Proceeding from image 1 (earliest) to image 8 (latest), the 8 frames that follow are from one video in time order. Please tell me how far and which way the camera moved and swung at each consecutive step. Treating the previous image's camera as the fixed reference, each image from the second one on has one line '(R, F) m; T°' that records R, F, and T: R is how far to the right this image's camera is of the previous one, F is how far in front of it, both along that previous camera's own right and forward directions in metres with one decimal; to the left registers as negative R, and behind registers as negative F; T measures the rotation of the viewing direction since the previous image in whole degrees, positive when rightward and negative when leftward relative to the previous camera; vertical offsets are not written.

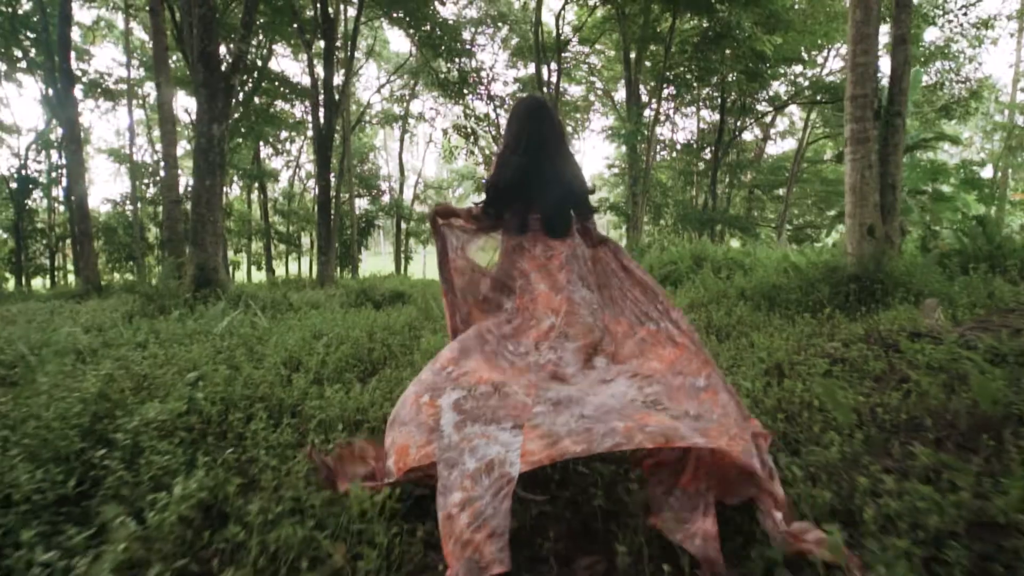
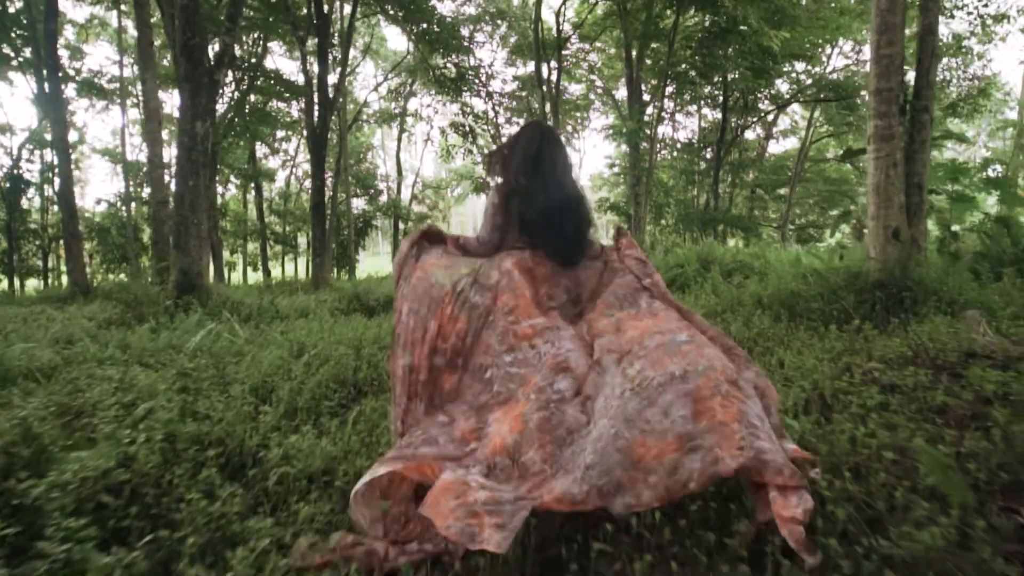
(0.0, +0.6) m; 0°
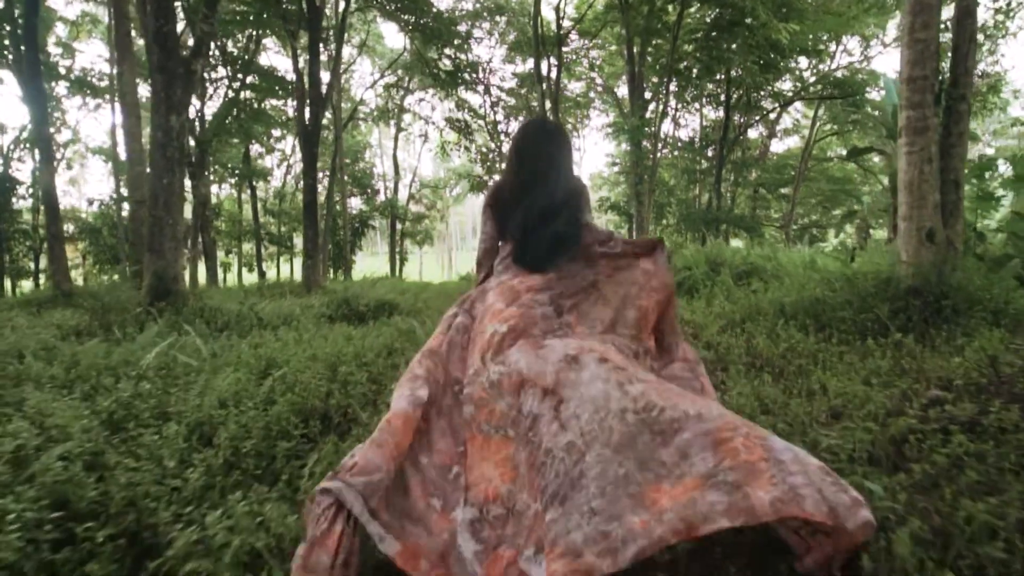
(0.0, +0.7) m; 0°
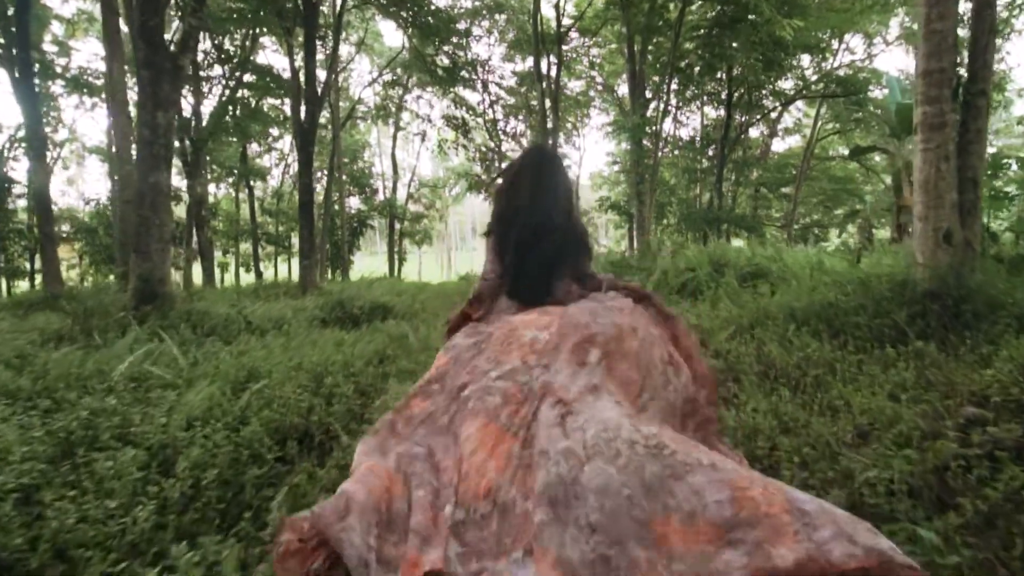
(0.0, +0.3) m; 0°
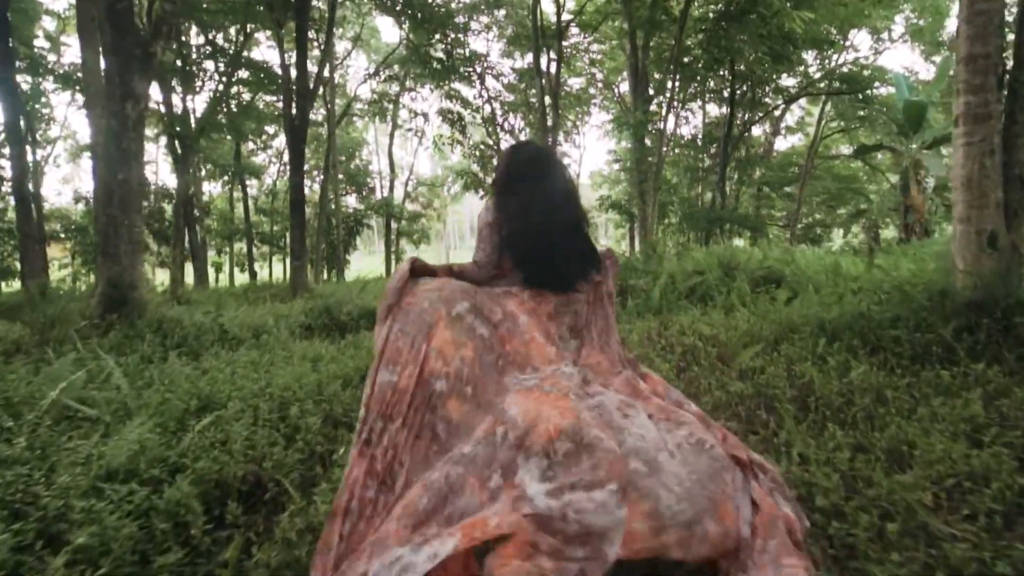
(0.0, +0.7) m; 0°
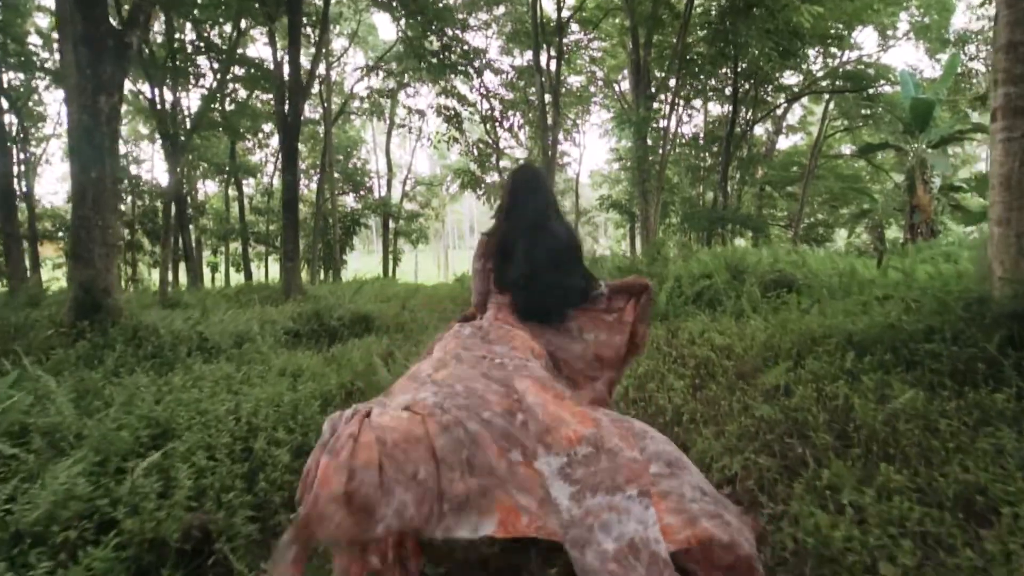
(0.0, +0.5) m; 0°
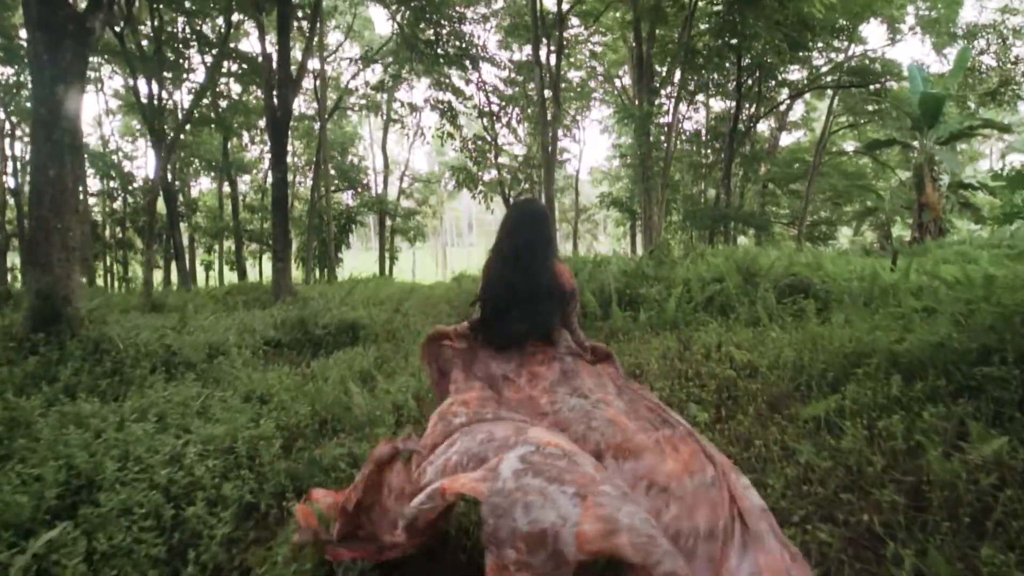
(0.0, +0.7) m; 0°
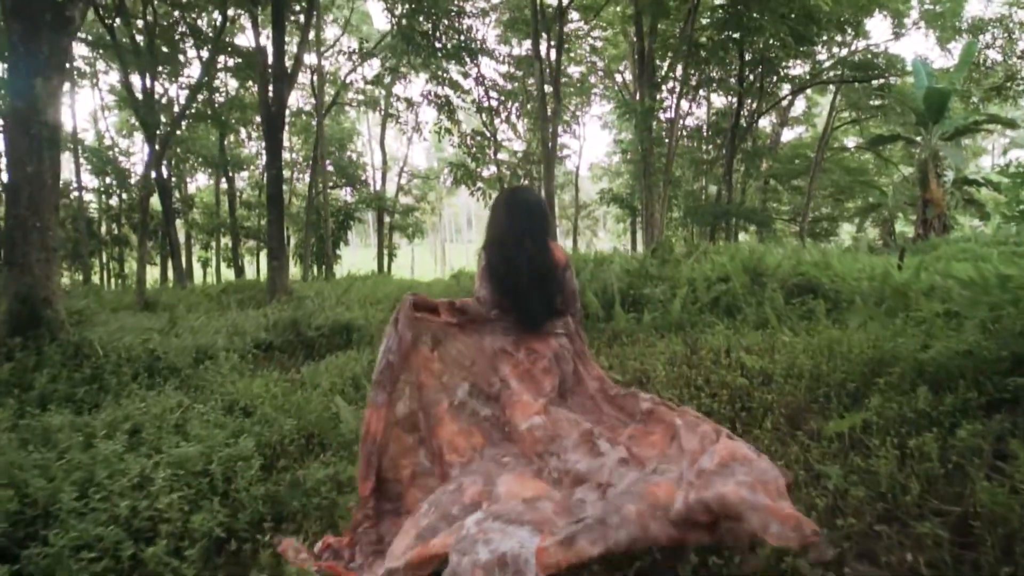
(0.0, +0.3) m; 0°
